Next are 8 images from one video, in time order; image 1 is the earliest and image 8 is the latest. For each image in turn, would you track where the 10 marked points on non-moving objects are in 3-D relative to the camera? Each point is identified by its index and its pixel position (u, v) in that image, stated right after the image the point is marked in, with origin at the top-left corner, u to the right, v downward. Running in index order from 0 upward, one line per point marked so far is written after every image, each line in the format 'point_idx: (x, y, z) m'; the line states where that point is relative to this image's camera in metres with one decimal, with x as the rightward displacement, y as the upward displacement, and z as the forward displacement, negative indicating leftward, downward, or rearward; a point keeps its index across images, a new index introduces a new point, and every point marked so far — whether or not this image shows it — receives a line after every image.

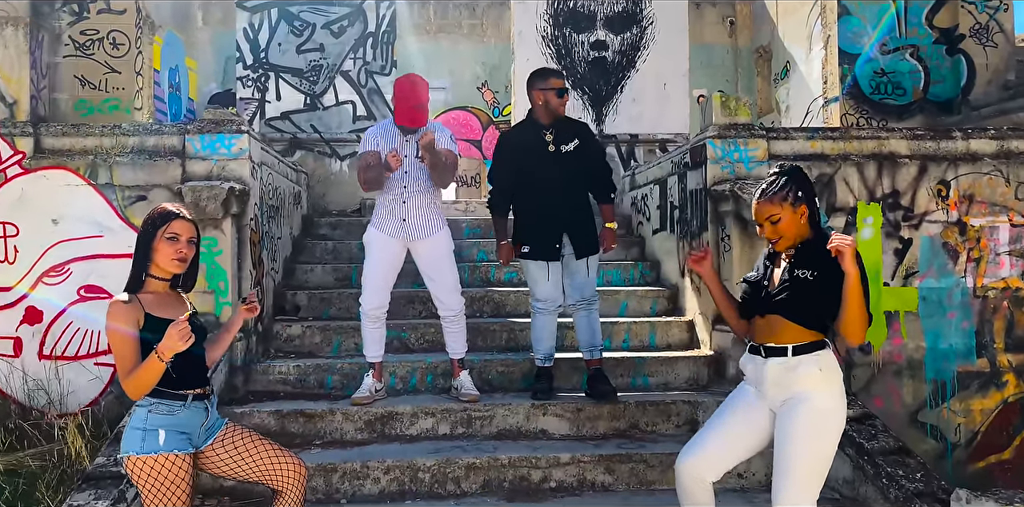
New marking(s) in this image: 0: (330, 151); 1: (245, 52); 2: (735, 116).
0: (-1.7, +1.0, +8.0) m
1: (-2.6, +1.9, +8.1) m
2: (+1.3, +0.8, +5.0) m
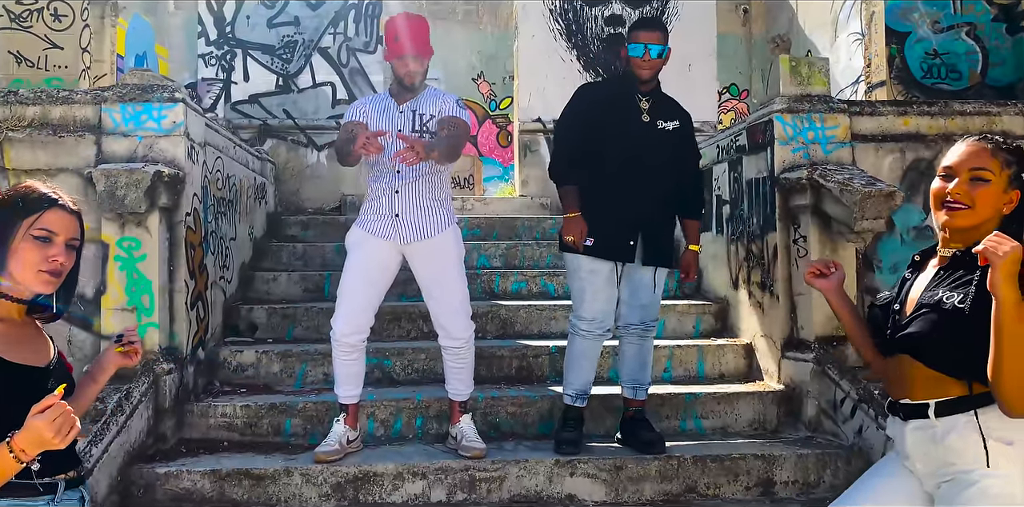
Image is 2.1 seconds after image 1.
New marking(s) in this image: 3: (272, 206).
0: (-1.7, +0.9, +6.9) m
1: (-2.6, +1.9, +7.0) m
2: (+1.4, +0.8, +3.9) m
3: (-1.6, +0.3, +5.7) m
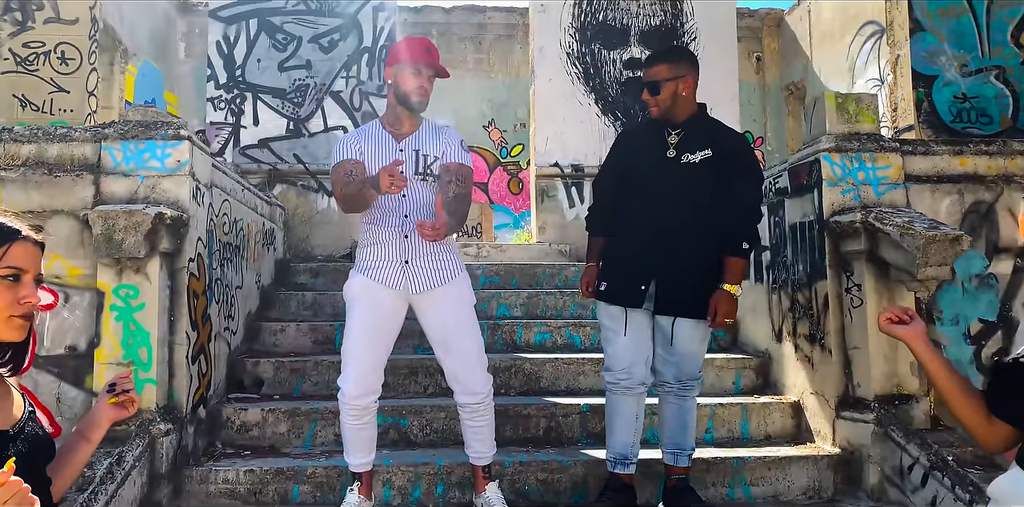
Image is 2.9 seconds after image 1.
0: (-1.6, +0.5, +6.7) m
1: (-2.4, +1.5, +6.9) m
2: (+1.5, +0.6, +3.7) m
3: (-1.5, 0.0, +5.4) m
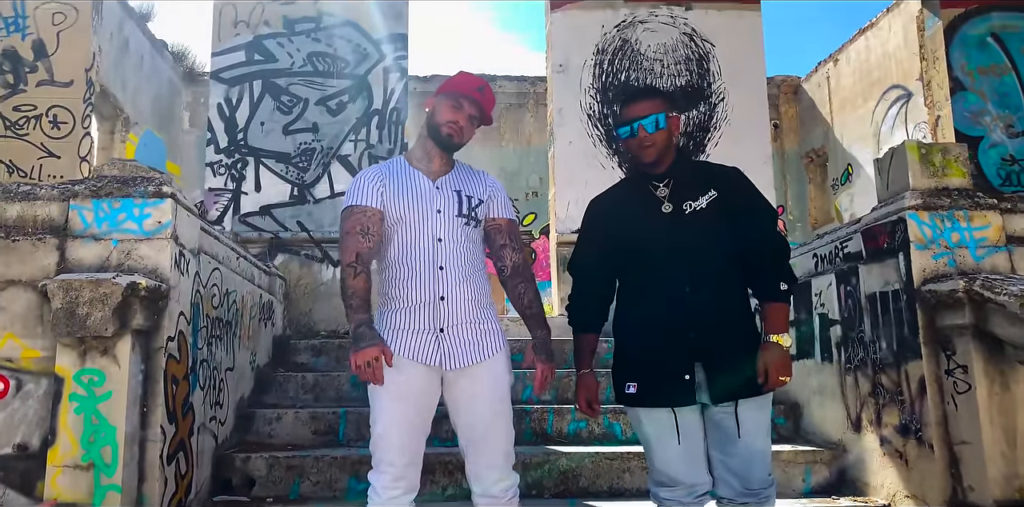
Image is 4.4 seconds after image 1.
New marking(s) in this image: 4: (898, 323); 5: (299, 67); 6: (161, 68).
0: (-1.4, 0.0, +6.2) m
1: (-2.3, +0.9, +6.5) m
2: (+1.6, +0.3, +3.2) m
3: (-1.4, -0.4, +4.9) m
4: (+1.5, -0.3, +3.1) m
5: (-1.7, +1.5, +6.6) m
6: (-5.0, +2.6, +11.9) m
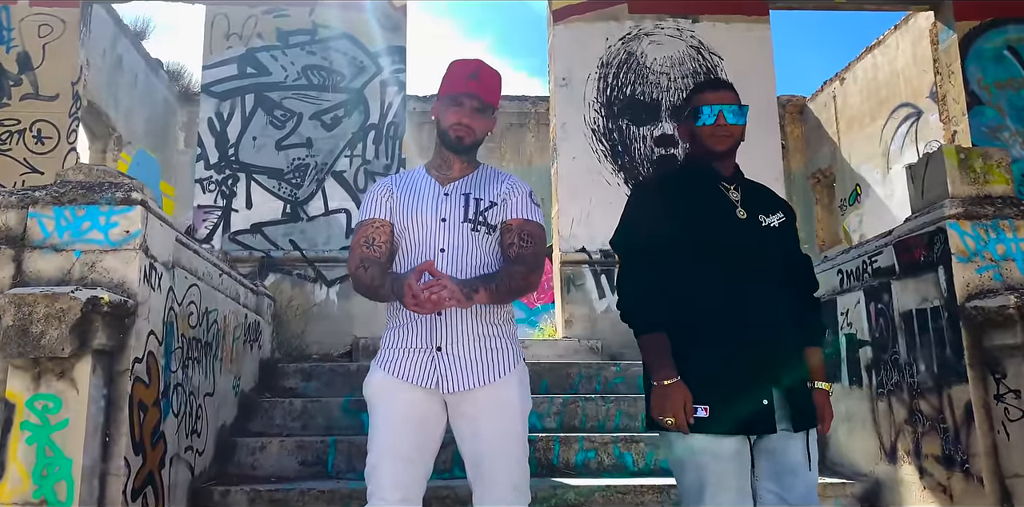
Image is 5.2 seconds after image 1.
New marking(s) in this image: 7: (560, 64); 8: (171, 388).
0: (-1.4, -0.2, +5.9) m
1: (-2.3, +0.8, +6.2) m
2: (+1.7, +0.2, +2.9) m
3: (-1.4, -0.5, +4.6) m
4: (+1.5, -0.3, +2.9) m
5: (-1.7, +1.3, +6.3) m
6: (-5.0, +2.3, +11.7) m
7: (+0.4, +1.5, +6.5) m
8: (-1.2, -0.5, +2.9) m
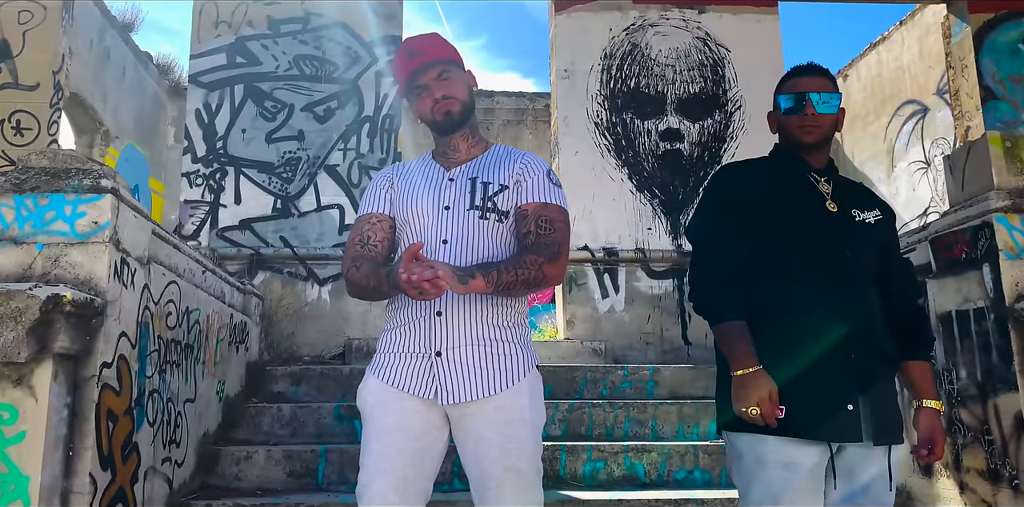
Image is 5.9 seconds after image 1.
0: (-1.4, -0.1, +5.7) m
1: (-2.3, +0.8, +6.0) m
2: (+1.7, +0.3, +2.7) m
3: (-1.3, -0.5, +4.4) m
4: (+1.5, -0.3, +2.6) m
5: (-1.7, +1.3, +6.1) m
6: (-5.0, +2.4, +11.5) m
7: (+0.4, +1.5, +6.2) m
8: (-1.2, -0.4, +2.6) m
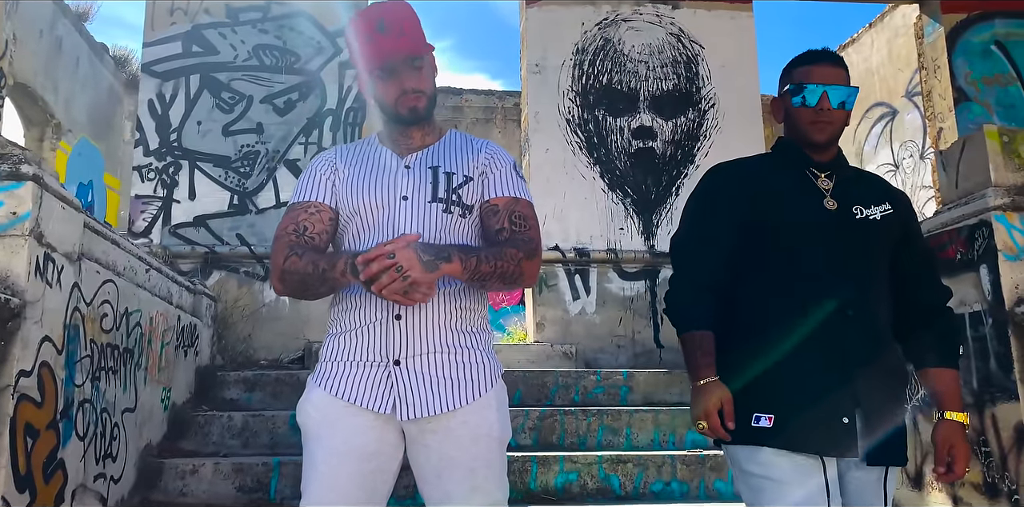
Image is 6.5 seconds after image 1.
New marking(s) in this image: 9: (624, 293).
0: (-1.6, -0.1, +5.4) m
1: (-2.5, +0.8, +5.7) m
2: (+1.6, +0.2, +2.6) m
3: (-1.5, -0.5, +4.1) m
4: (+1.4, -0.3, +2.5) m
5: (-1.9, +1.3, +5.8) m
6: (-5.5, +2.4, +11.1) m
7: (+0.2, +1.5, +6.1) m
8: (-1.2, -0.4, +2.4) m
9: (+0.8, -0.3, +5.7) m
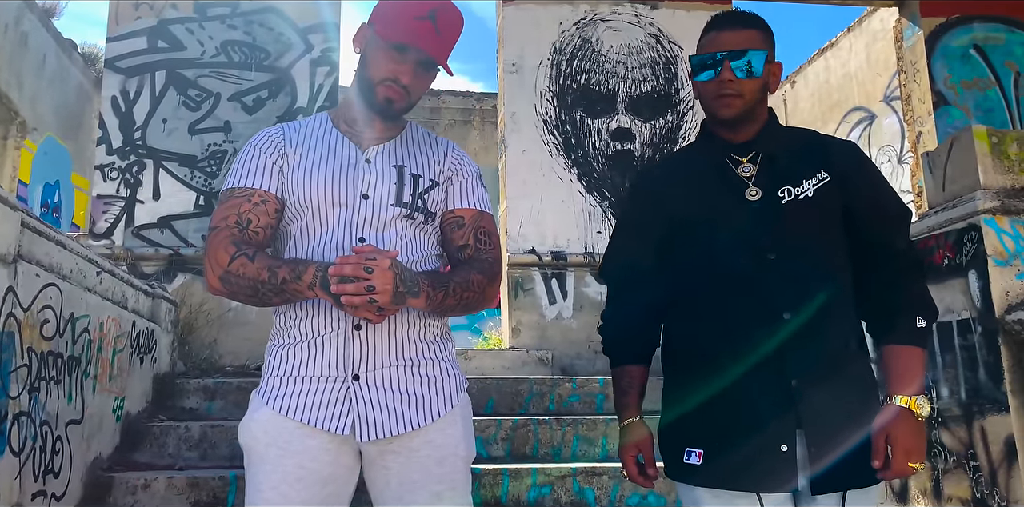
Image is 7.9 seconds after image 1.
0: (-1.8, -0.1, +5.3) m
1: (-2.6, +0.8, +5.5) m
2: (+1.5, +0.2, +2.5) m
3: (-1.6, -0.5, +4.0) m
4: (+1.3, -0.3, +2.4) m
5: (-2.0, +1.3, +5.6) m
6: (-5.7, +2.4, +10.8) m
7: (0.0, +1.5, +5.9) m
8: (-1.3, -0.4, +2.2) m
9: (+0.6, -0.3, +5.6) m
